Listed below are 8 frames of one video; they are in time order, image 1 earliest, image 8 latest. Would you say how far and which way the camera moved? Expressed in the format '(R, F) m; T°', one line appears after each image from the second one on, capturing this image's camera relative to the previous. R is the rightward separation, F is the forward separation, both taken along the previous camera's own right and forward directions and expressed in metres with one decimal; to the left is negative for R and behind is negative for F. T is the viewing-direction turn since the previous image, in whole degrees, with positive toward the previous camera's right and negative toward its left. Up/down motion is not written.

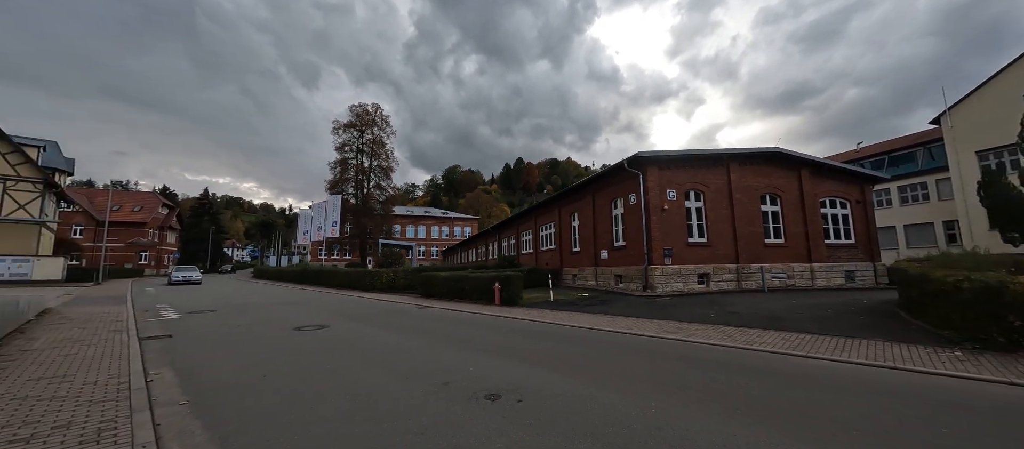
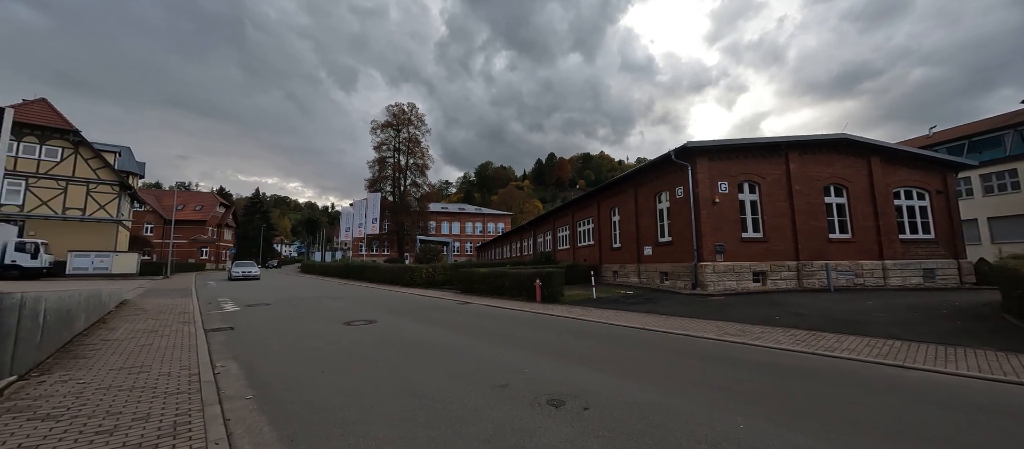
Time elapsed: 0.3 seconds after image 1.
(-0.3, +0.2) m; -5°
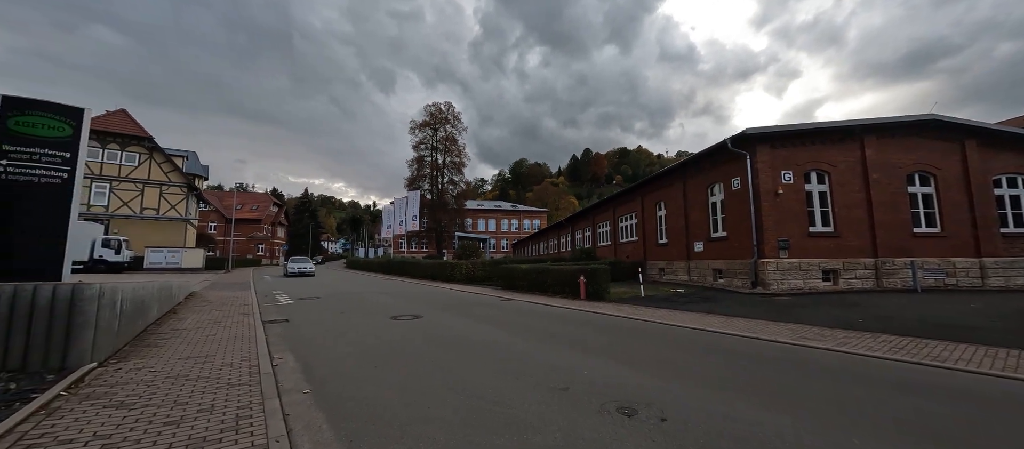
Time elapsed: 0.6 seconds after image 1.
(-0.3, +0.3) m; -5°
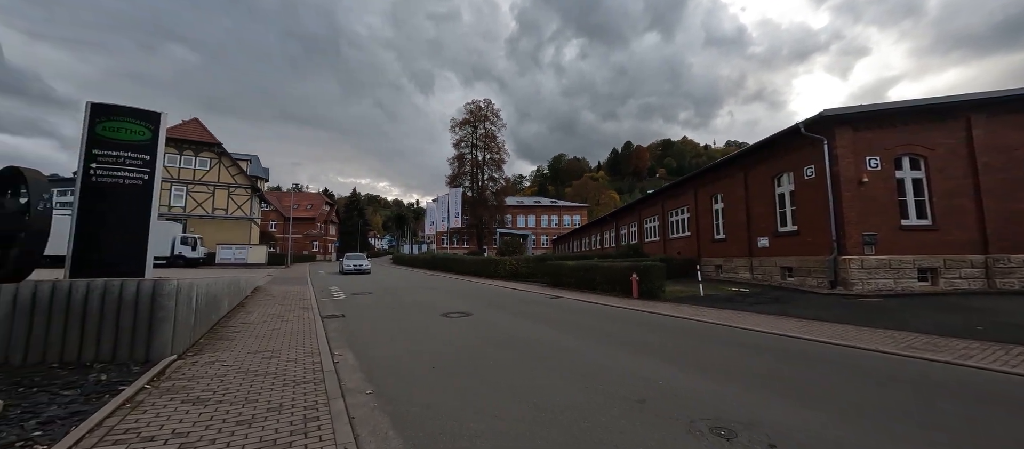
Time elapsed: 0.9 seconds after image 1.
(-0.3, +0.3) m; -6°
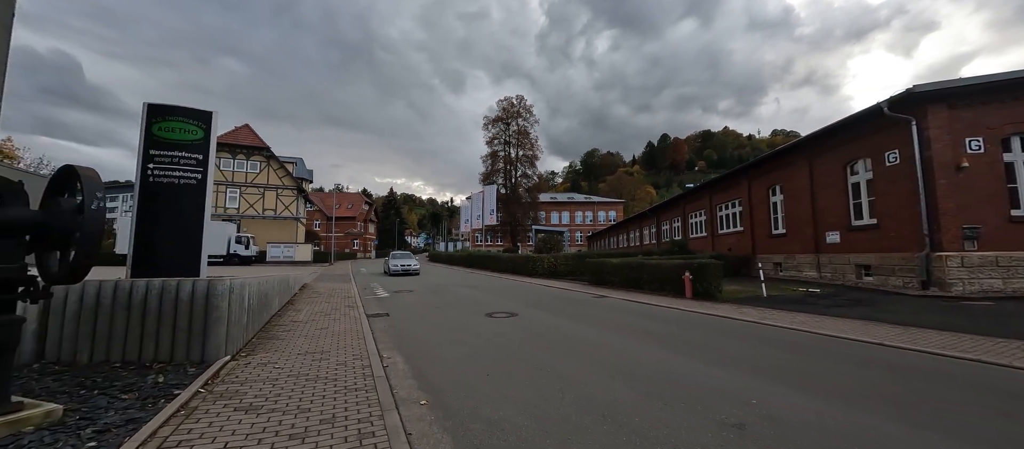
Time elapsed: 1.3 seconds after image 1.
(-0.4, +0.5) m; -5°
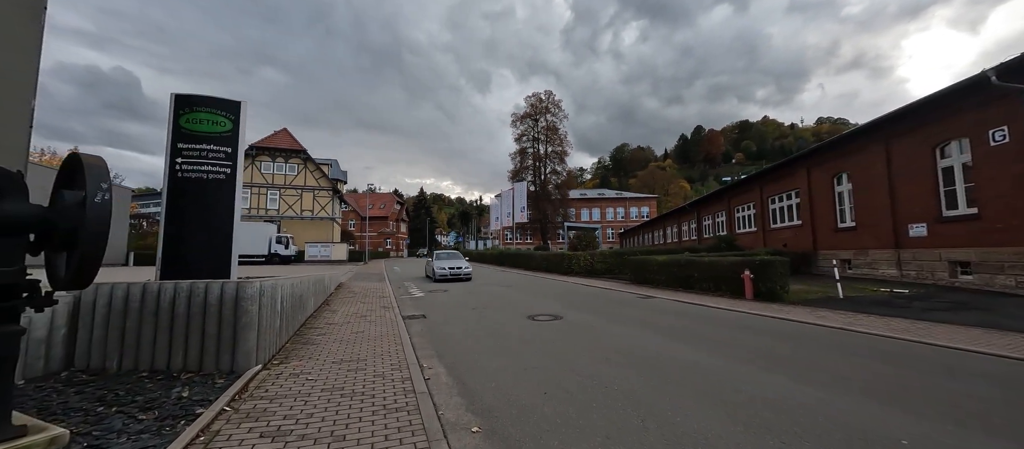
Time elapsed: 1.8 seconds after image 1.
(-0.4, +0.7) m; -4°
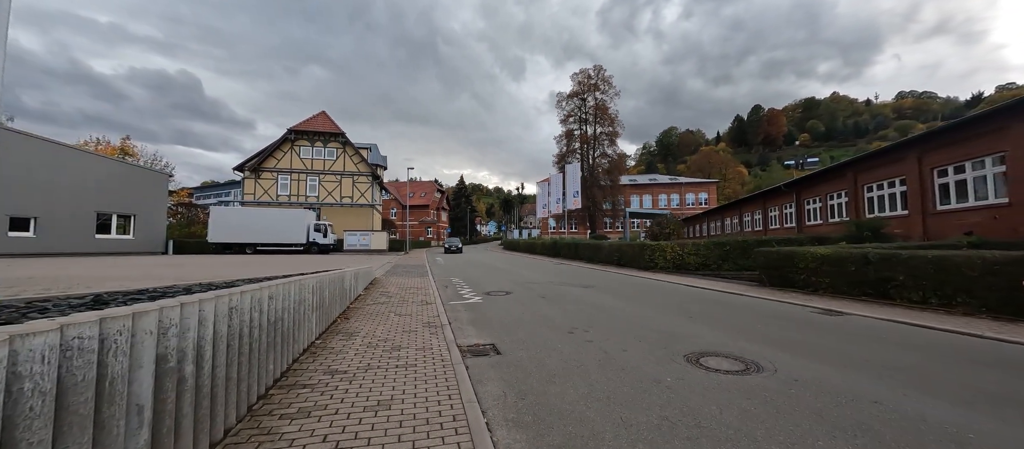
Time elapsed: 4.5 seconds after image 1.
(-1.4, +3.9) m; -6°
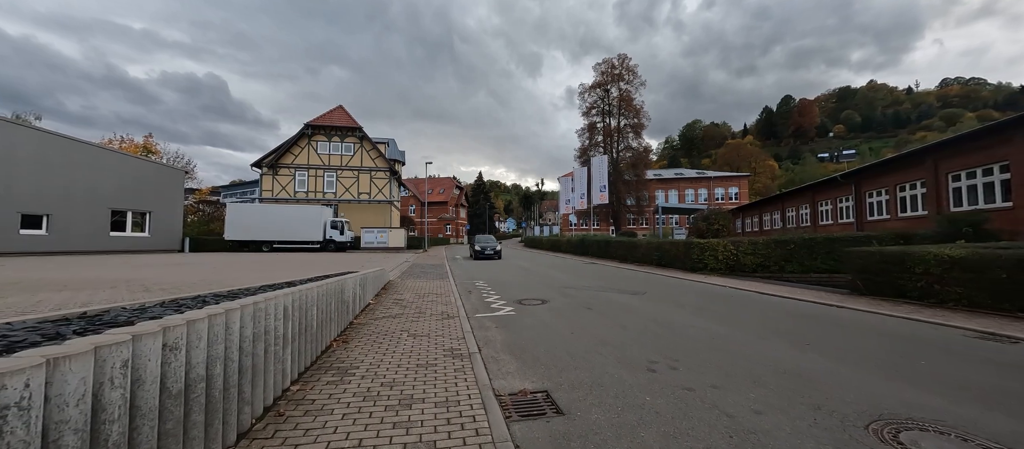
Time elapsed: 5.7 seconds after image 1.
(-0.5, +1.8) m; -3°
